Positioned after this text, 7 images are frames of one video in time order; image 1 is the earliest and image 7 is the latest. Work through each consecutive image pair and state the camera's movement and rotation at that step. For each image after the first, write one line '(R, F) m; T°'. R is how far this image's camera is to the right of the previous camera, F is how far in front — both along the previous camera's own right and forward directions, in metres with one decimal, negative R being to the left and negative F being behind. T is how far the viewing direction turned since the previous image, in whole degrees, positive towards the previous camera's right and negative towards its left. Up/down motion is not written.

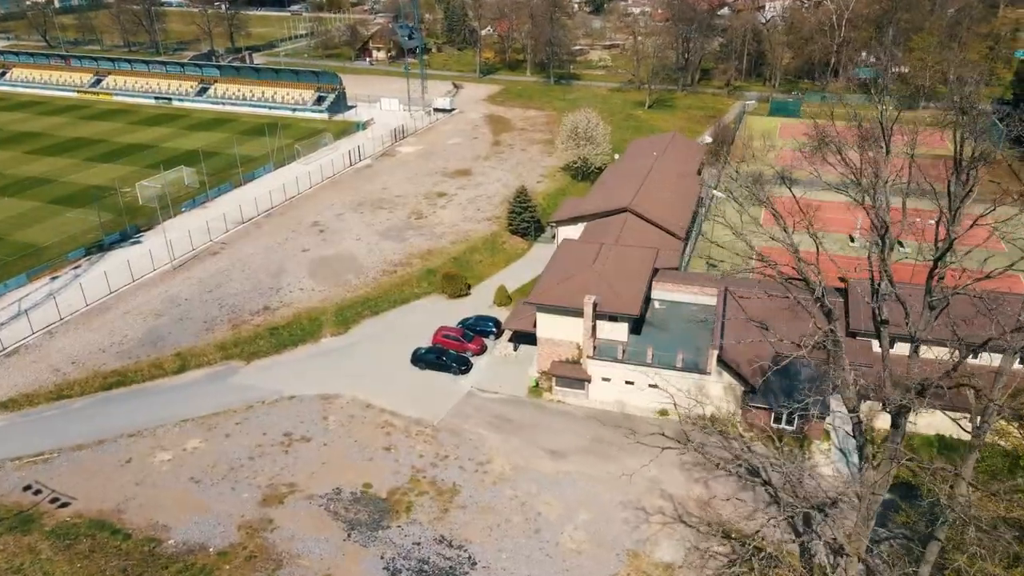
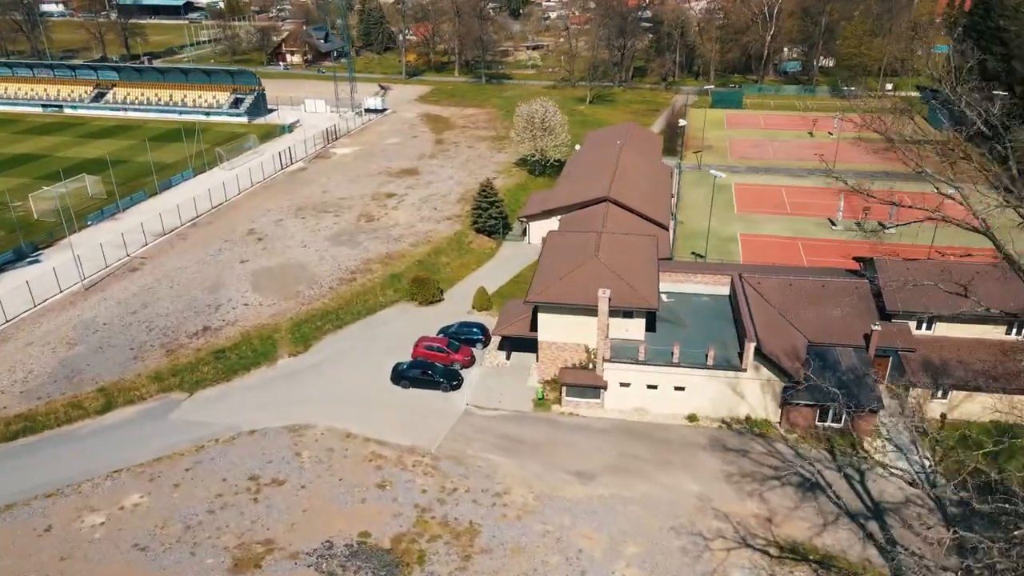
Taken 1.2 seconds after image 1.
(-3.8, +5.7) m; +7°
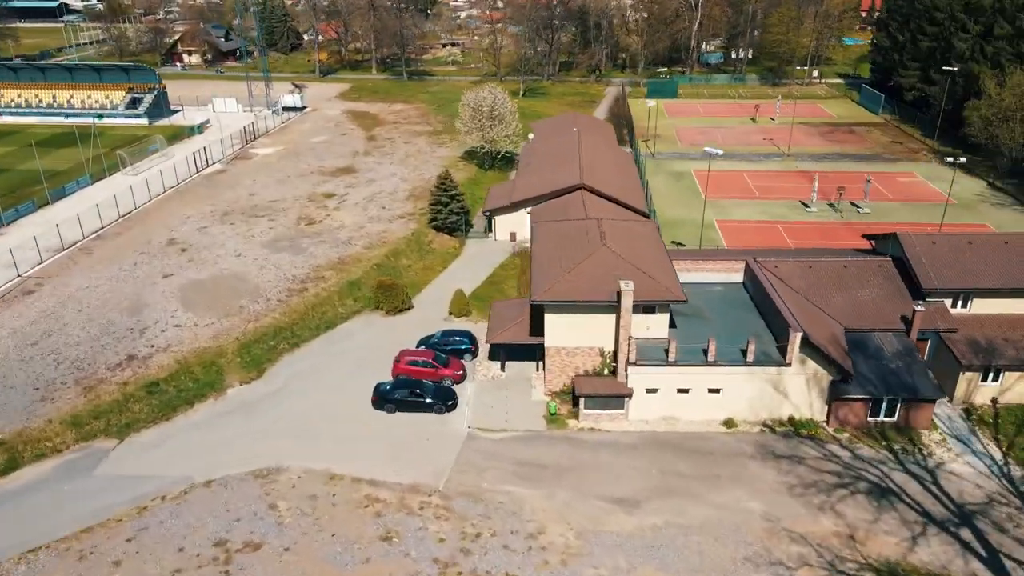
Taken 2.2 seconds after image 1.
(-3.7, +5.4) m; +7°
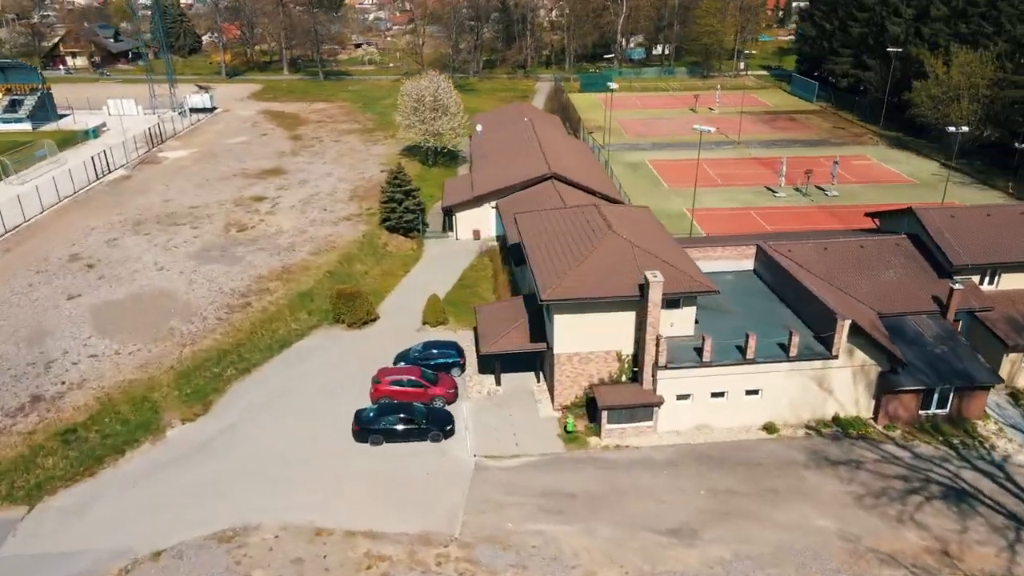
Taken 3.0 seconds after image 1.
(-3.1, +4.7) m; +7°
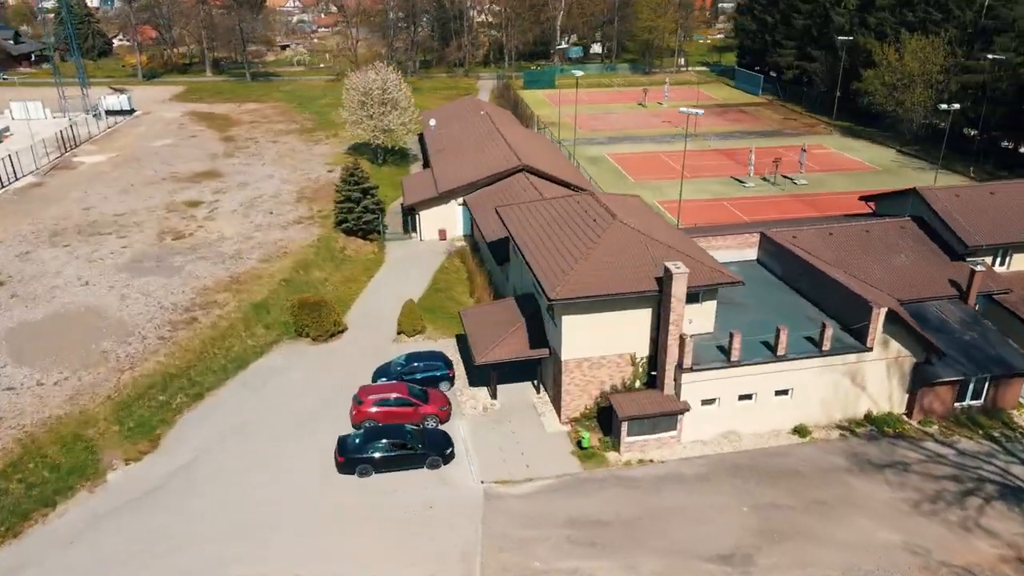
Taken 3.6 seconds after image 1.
(-2.1, +3.2) m; +5°
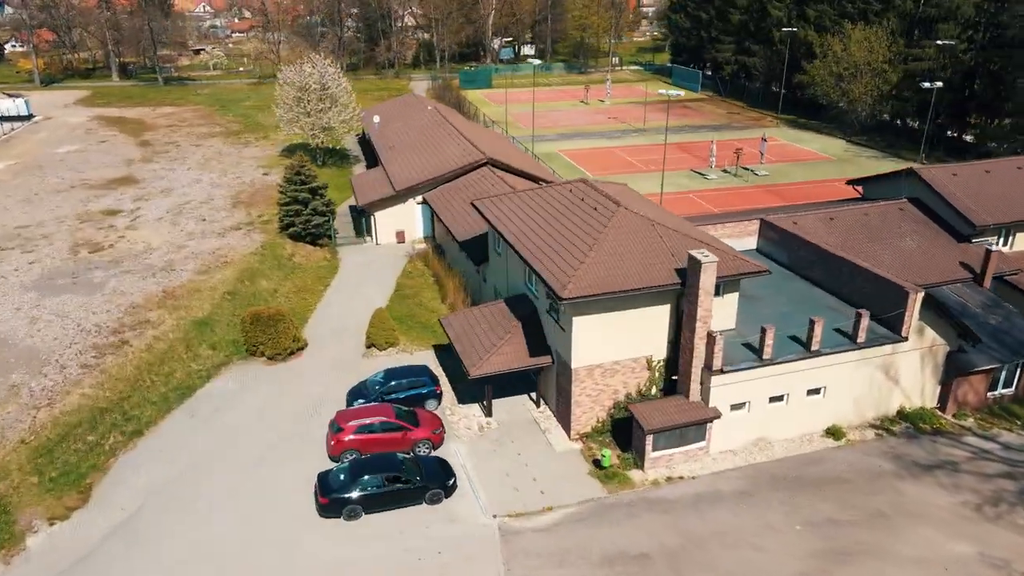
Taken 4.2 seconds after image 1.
(-2.0, +3.2) m; +6°
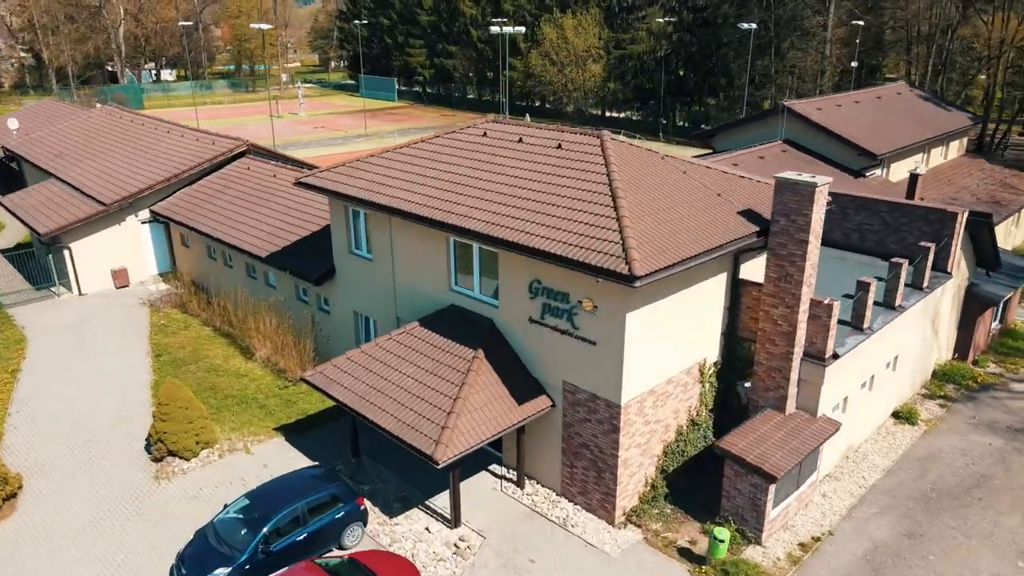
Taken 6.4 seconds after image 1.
(-4.7, +10.3) m; +26°
